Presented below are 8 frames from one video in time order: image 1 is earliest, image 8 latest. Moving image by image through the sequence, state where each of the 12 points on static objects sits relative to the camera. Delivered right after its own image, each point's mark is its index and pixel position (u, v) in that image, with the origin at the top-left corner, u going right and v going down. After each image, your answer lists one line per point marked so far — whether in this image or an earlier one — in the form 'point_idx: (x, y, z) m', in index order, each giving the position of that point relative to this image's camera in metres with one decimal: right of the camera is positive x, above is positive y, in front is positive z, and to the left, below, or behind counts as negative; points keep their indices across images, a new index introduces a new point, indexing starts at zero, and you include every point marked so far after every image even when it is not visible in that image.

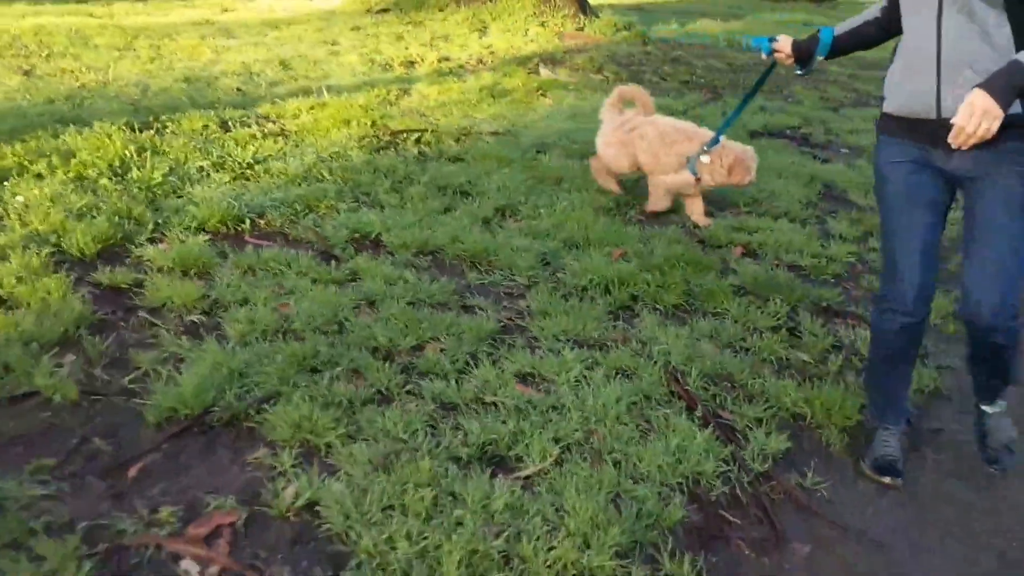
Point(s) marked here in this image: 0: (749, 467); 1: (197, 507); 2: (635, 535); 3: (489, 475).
0: (+0.6, -0.4, +2.5) m
1: (-0.6, -0.4, +2.1) m
2: (+0.3, -0.5, +2.1) m
3: (0.0, -0.4, +2.3) m
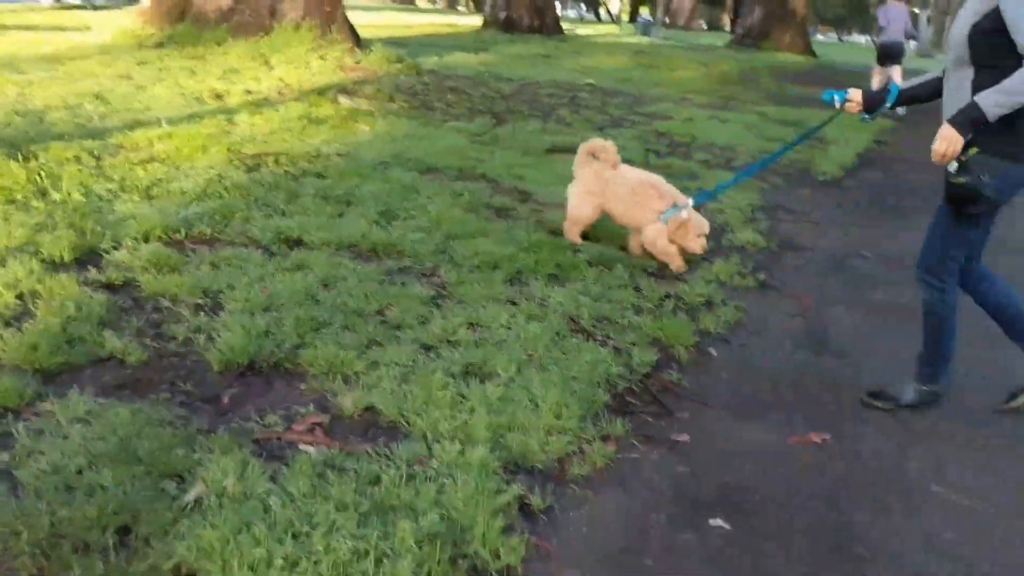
0: (+0.4, -0.3, +3.6) m
1: (-0.6, -0.3, +2.9) m
2: (+0.2, -0.4, +3.2) m
3: (-0.1, -0.3, +3.2) m
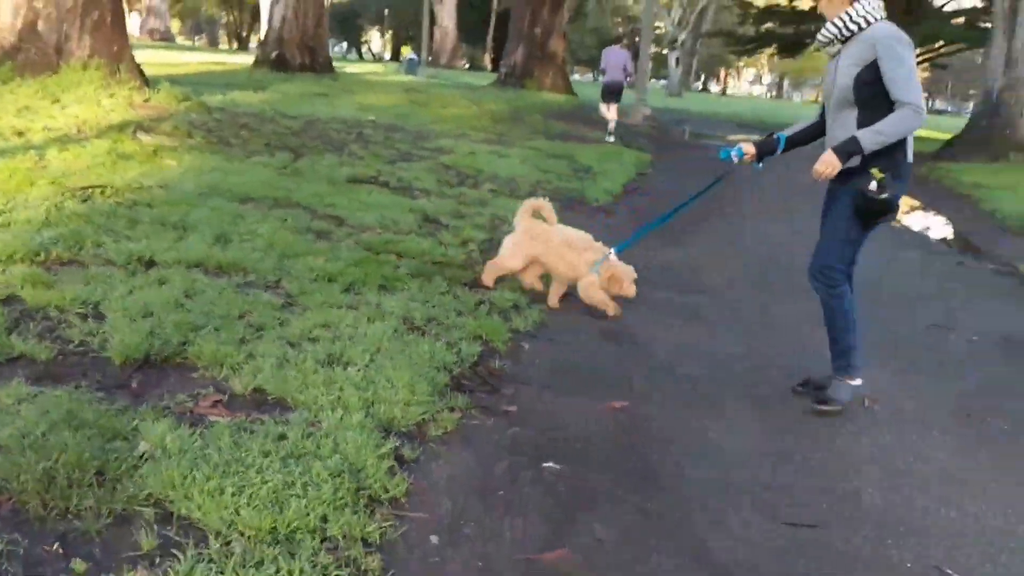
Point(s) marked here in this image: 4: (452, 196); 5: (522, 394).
0: (-0.2, -0.3, +4.4) m
1: (-1.1, -0.4, +3.5) m
2: (-0.3, -0.4, +4.0) m
3: (-0.6, -0.3, +3.9) m
4: (-0.4, +0.7, +8.0) m
5: (0.0, -0.4, +4.2) m
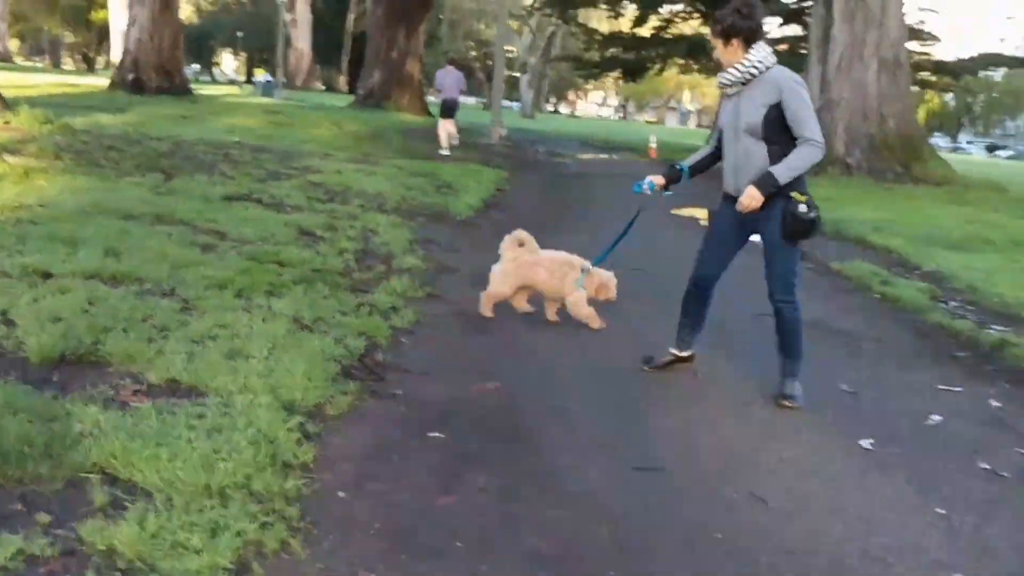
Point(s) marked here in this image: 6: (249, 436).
0: (-0.7, -0.3, +4.9) m
1: (-1.5, -0.4, +3.9) m
2: (-0.8, -0.4, +4.5) m
3: (-1.1, -0.3, +4.4) m
4: (-1.5, +0.6, +8.5) m
5: (-0.5, -0.4, +4.8) m
6: (-0.9, -0.5, +3.6) m
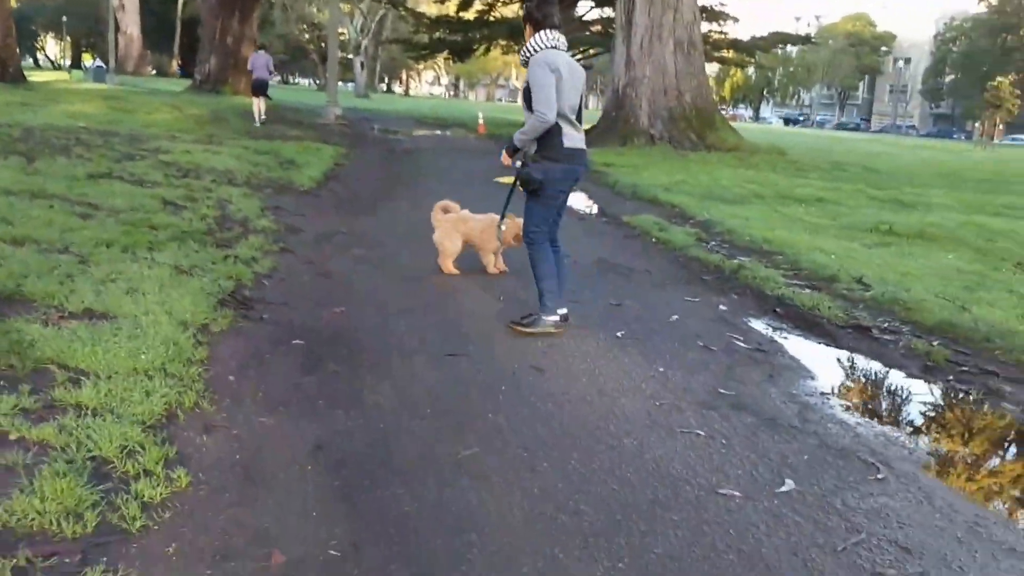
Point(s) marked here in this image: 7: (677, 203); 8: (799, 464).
0: (-1.7, 0.0, +6.2) m
1: (-2.2, -0.1, +5.1) m
2: (-1.6, -0.1, +5.7) m
3: (-1.9, 0.0, +5.6) m
4: (-3.0, +0.9, +9.6) m
5: (-1.4, -0.1, +6.0) m
6: (-1.6, -0.2, +4.8) m
7: (+2.1, +1.0, +13.5) m
8: (+1.1, -0.7, +4.2) m
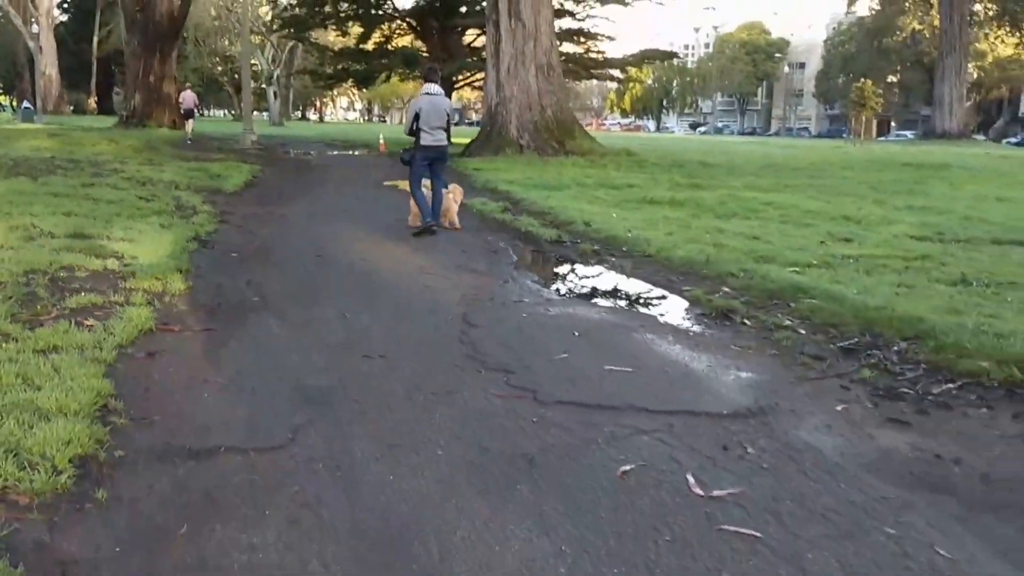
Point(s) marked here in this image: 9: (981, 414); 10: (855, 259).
0: (-3.3, +0.6, +10.9) m
1: (-3.8, +0.4, +9.8) m
2: (-3.2, +0.5, +10.5) m
3: (-3.5, +0.5, +10.3) m
4: (-4.9, +1.3, +14.2) m
5: (-3.0, +0.5, +10.8) m
6: (-3.1, +0.3, +9.6) m
7: (0.0, +1.6, +18.5) m
8: (-0.4, +0.1, +9.1) m
9: (+2.2, -0.6, +5.0) m
10: (+3.3, +0.3, +10.2) m
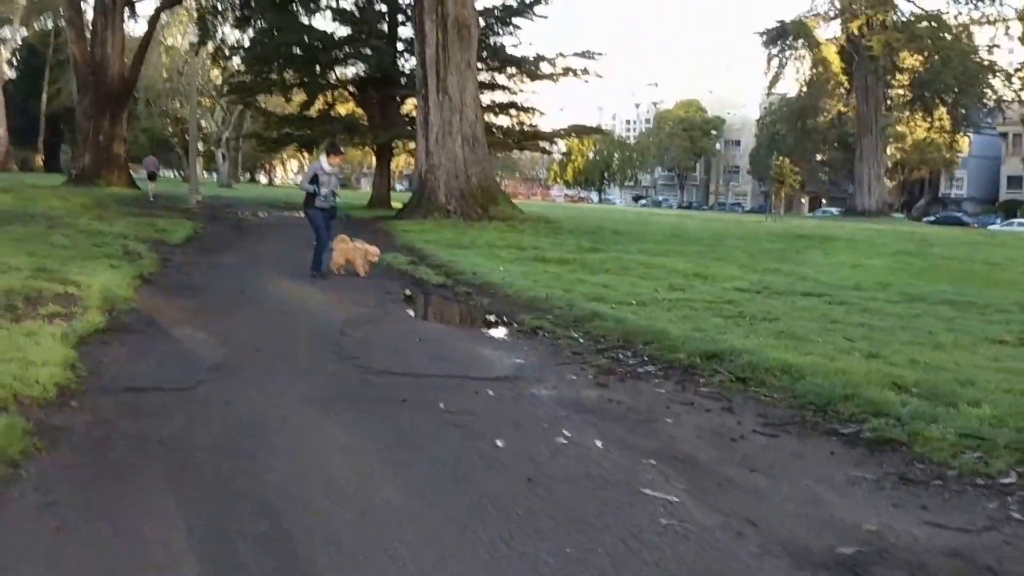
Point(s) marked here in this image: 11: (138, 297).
0: (-4.7, +0.2, +13.4) m
1: (-5.1, +0.2, +12.2) m
2: (-4.6, +0.2, +12.9) m
3: (-4.9, +0.2, +12.8) m
4: (-6.4, +0.8, +16.7) m
5: (-4.4, +0.1, +13.3) m
6: (-4.5, +0.1, +12.0) m
7: (-1.8, +0.8, +21.1) m
8: (-1.7, -0.2, +11.7) m
9: (+1.0, -0.7, +7.6) m
10: (+1.9, -0.1, +13.0) m
11: (-4.0, -0.1, +11.5) m
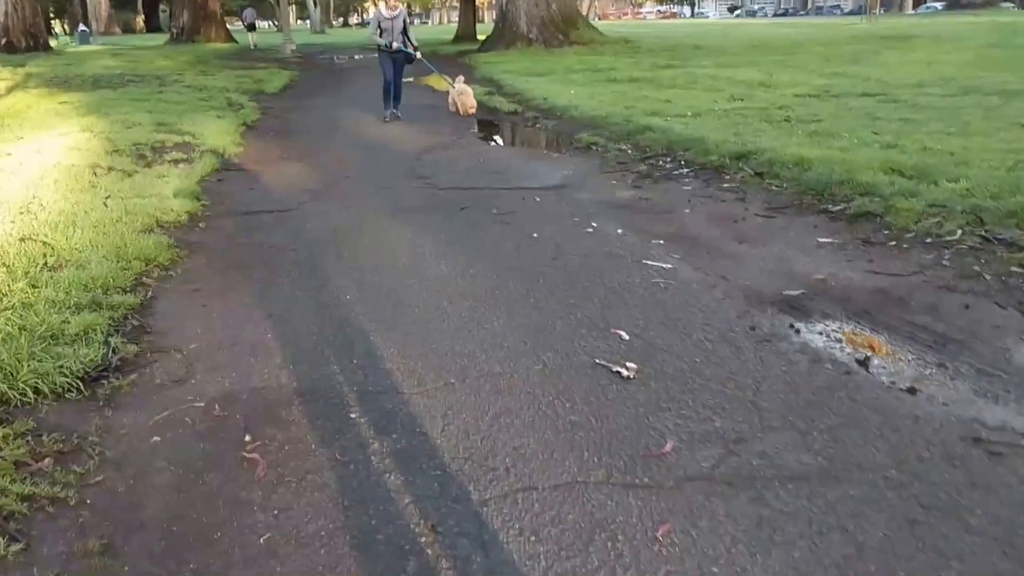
0: (-3.8, +2.3, +14.9) m
1: (-4.3, +2.1, +13.8) m
2: (-3.7, +2.2, +14.4) m
3: (-4.0, +2.2, +14.3) m
4: (-5.2, +3.3, +18.2) m
5: (-3.5, +2.3, +14.8) m
6: (-3.7, +2.0, +13.6) m
7: (-0.2, +4.3, +22.1) m
8: (-0.9, +1.8, +13.0) m
9: (+1.4, +0.9, +8.8) m
10: (+2.8, +2.3, +13.8) m
11: (-3.3, +1.8, +13.1) m
